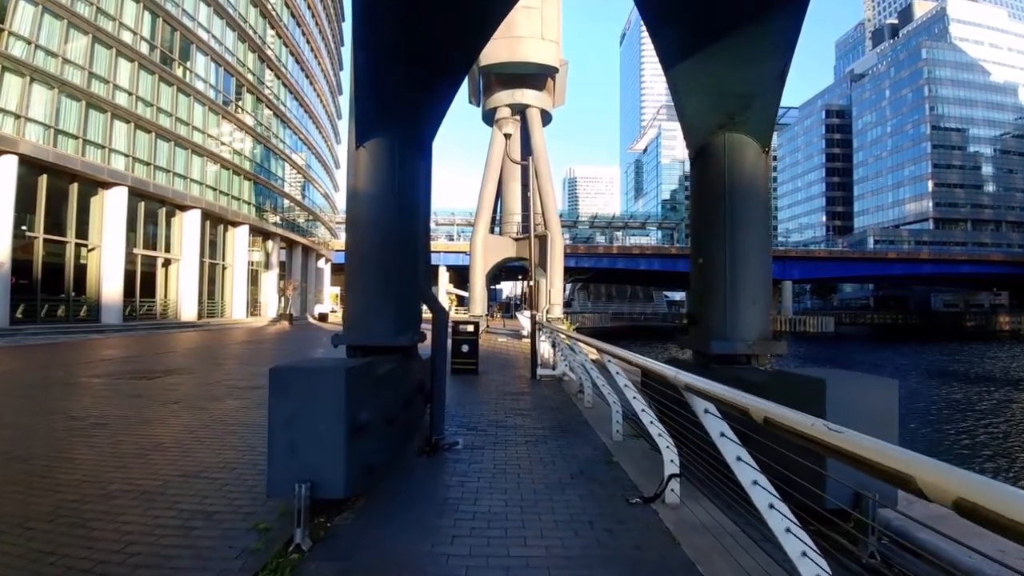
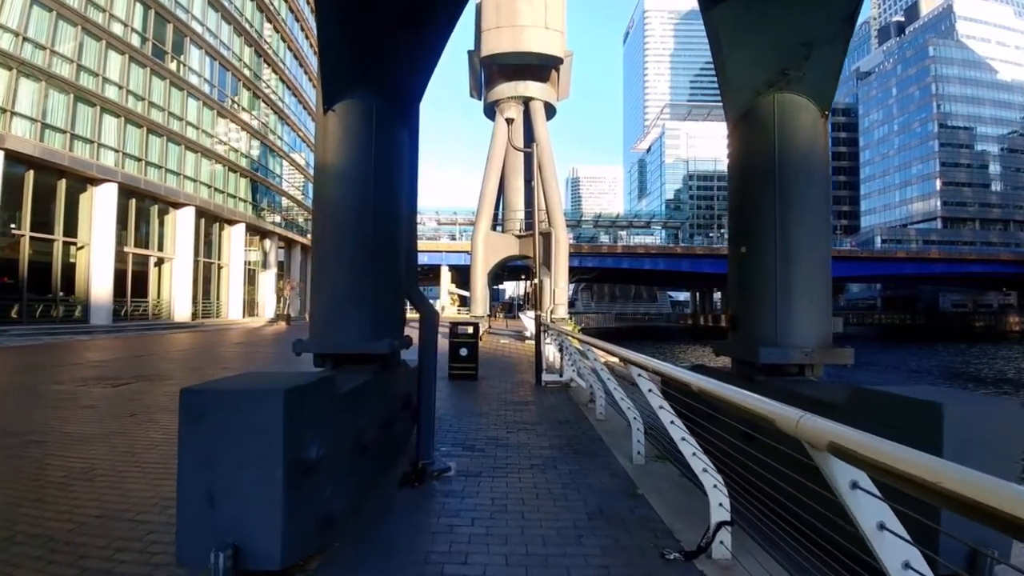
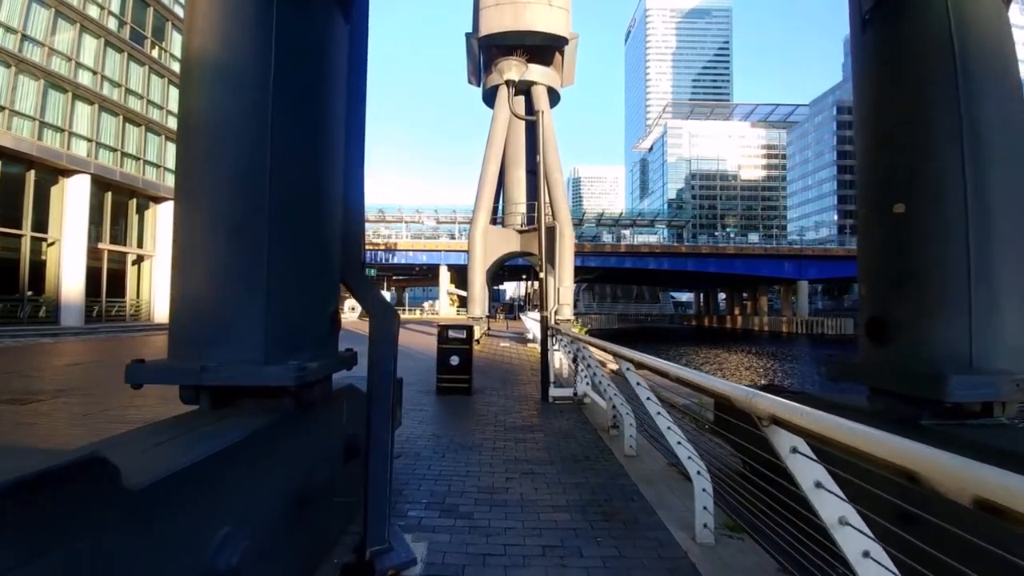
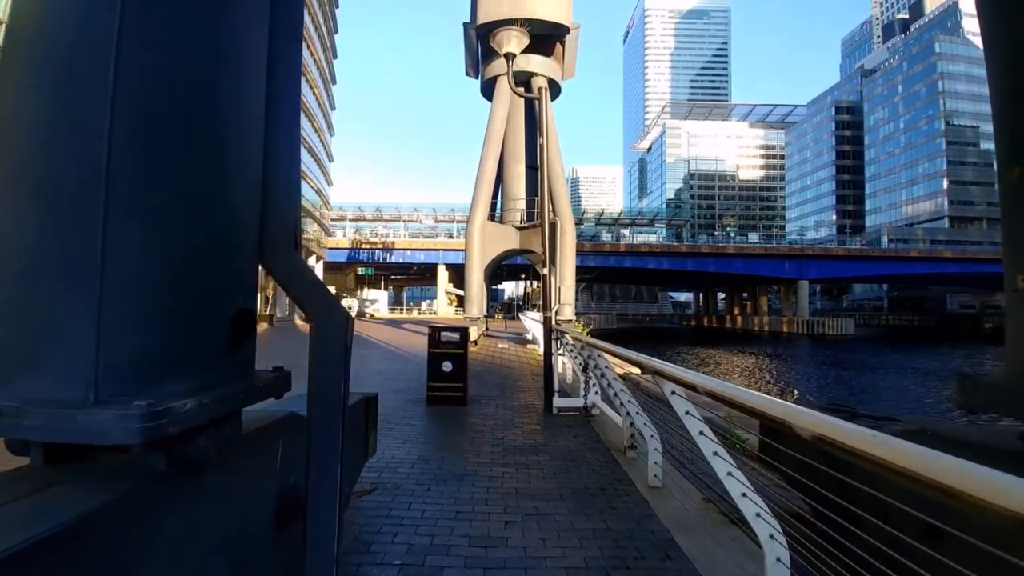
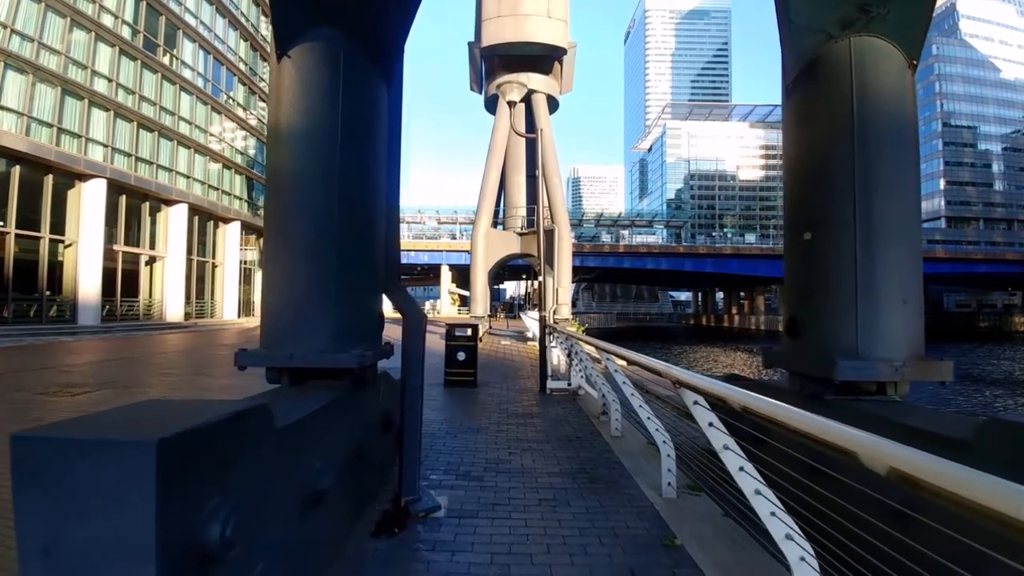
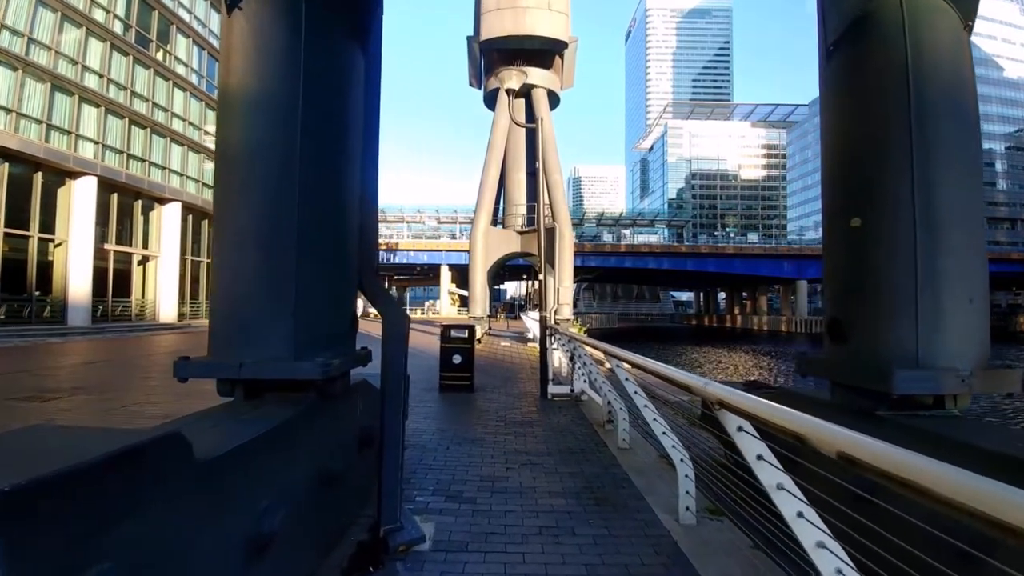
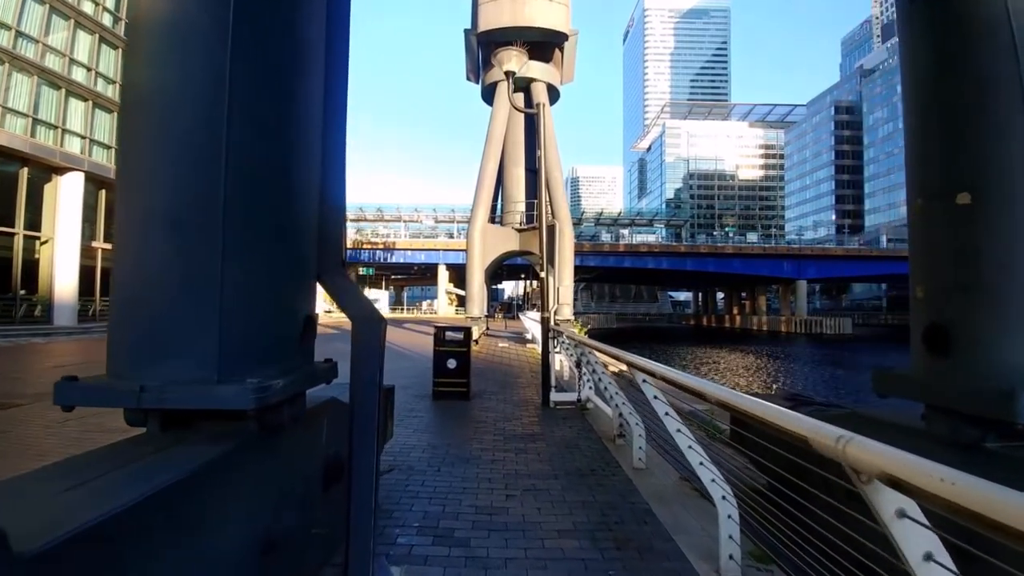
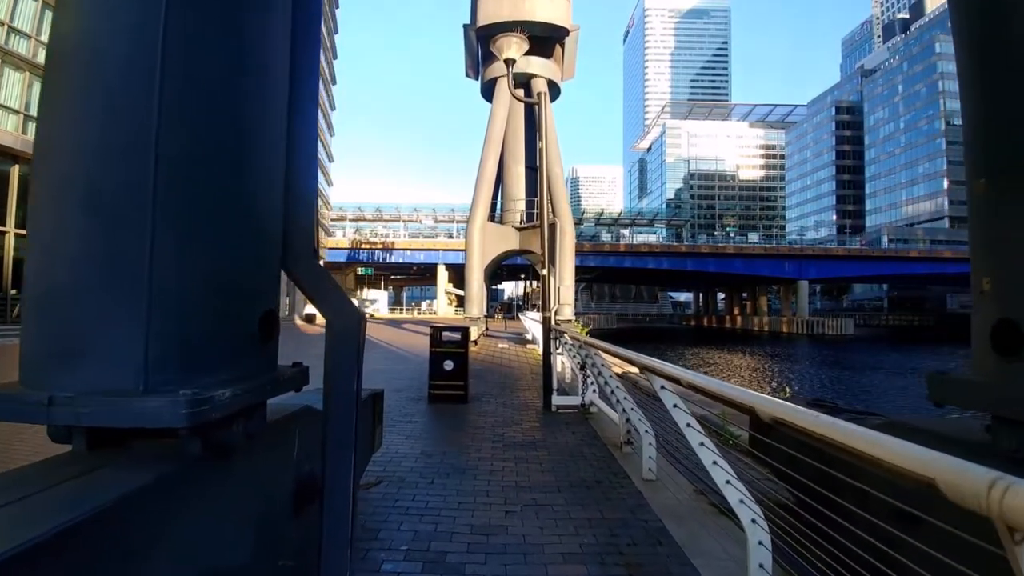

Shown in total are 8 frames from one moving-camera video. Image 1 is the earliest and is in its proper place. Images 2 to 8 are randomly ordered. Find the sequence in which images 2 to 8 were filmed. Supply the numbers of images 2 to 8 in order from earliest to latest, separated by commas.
2, 5, 6, 3, 7, 8, 4
